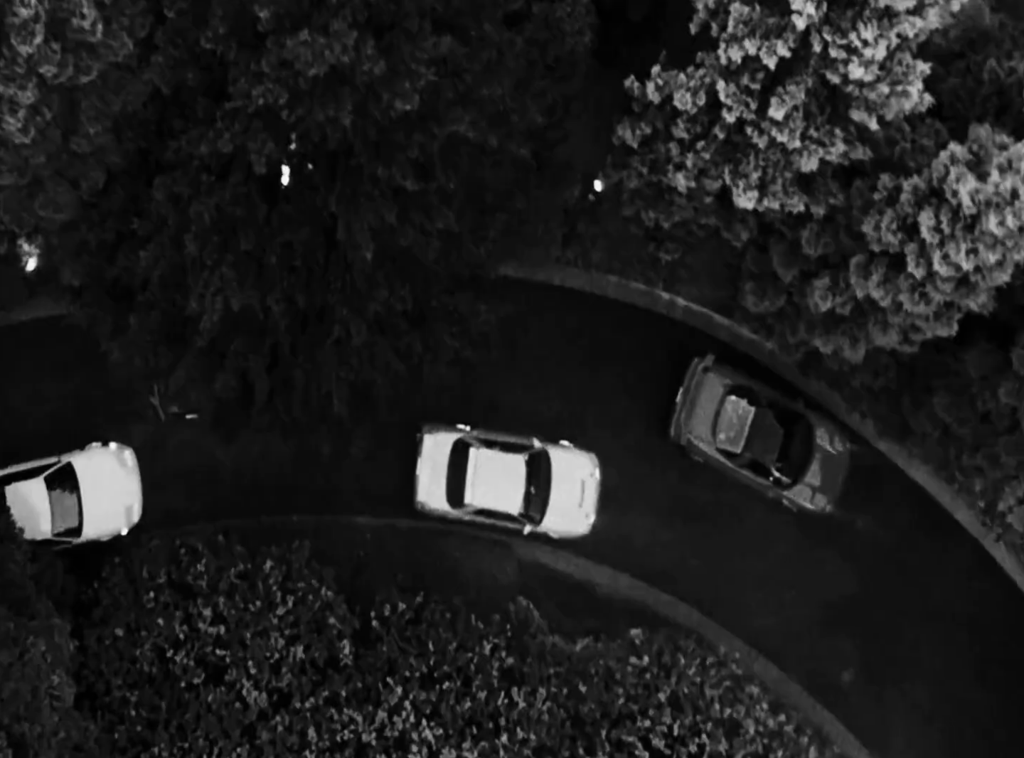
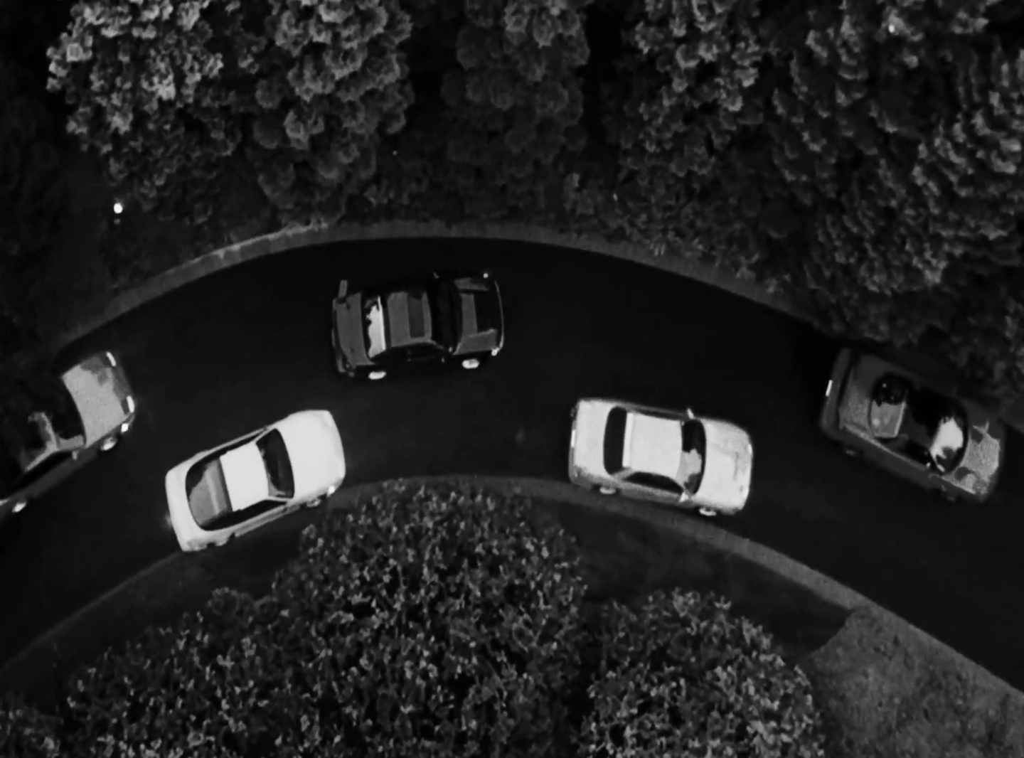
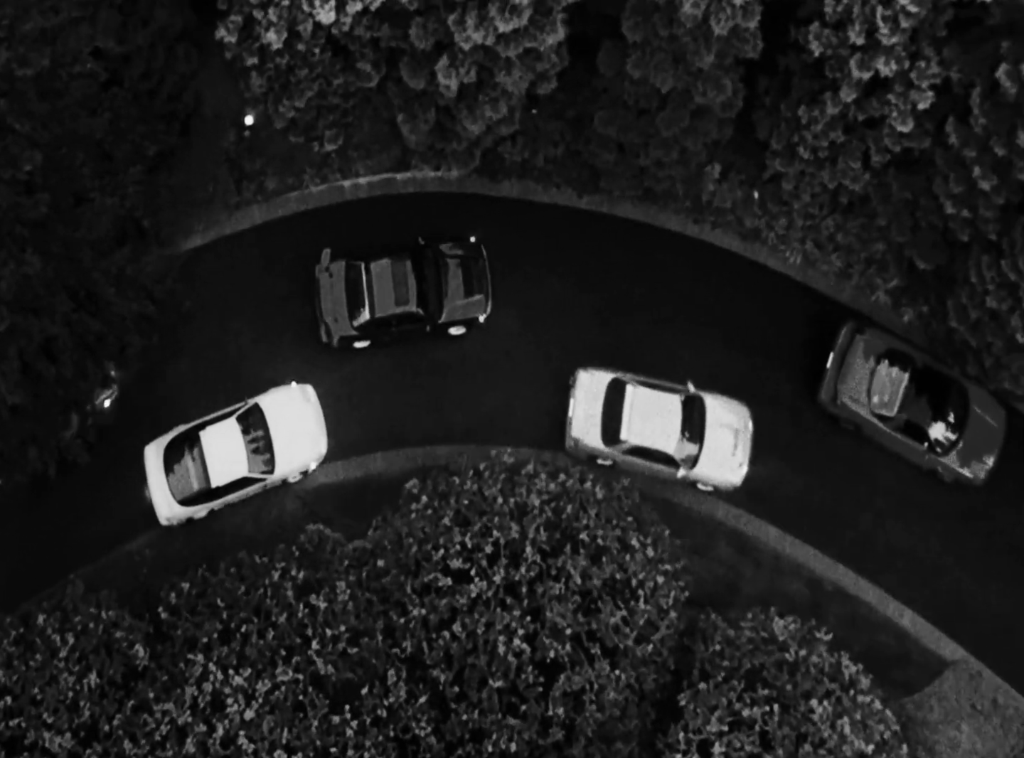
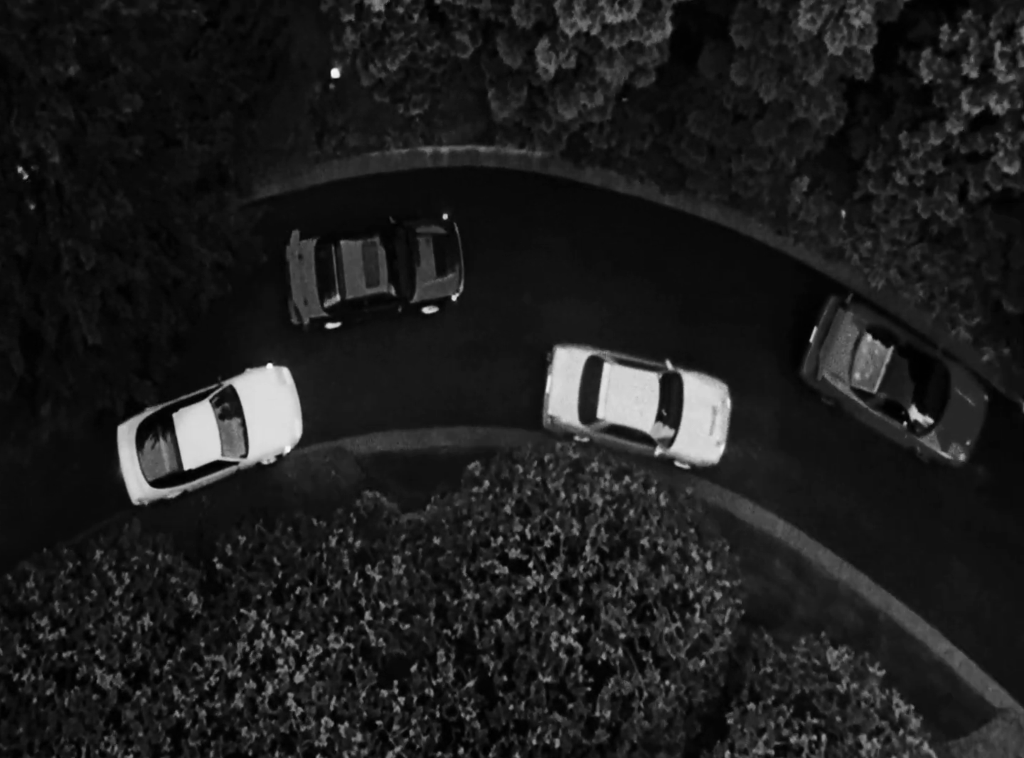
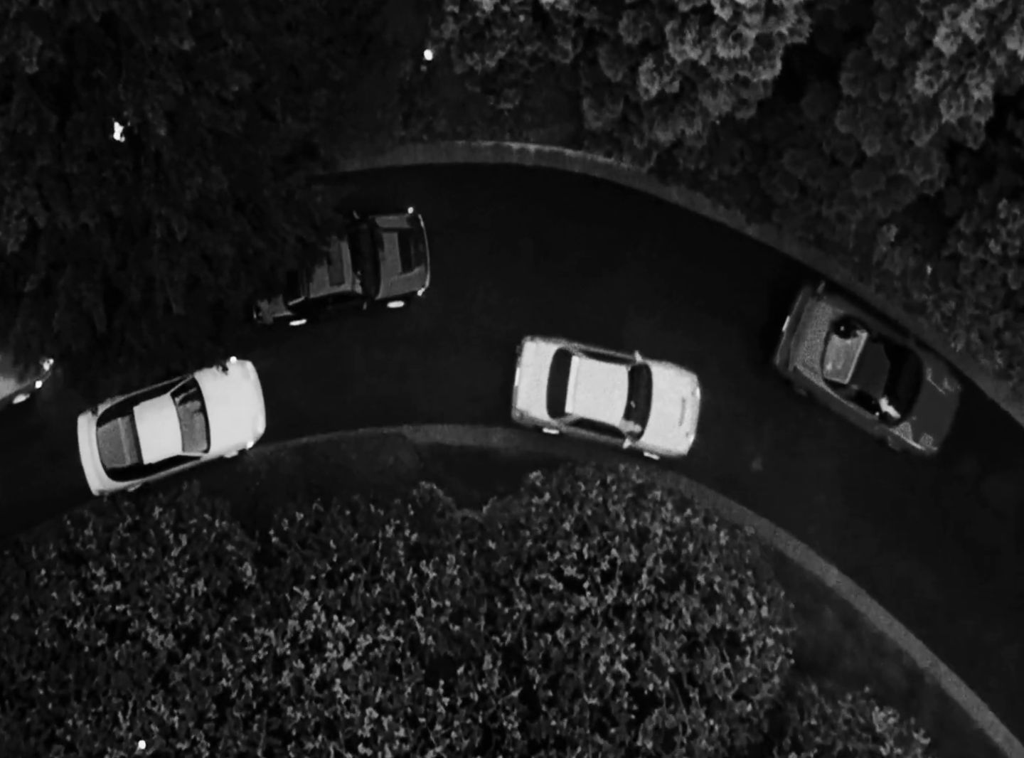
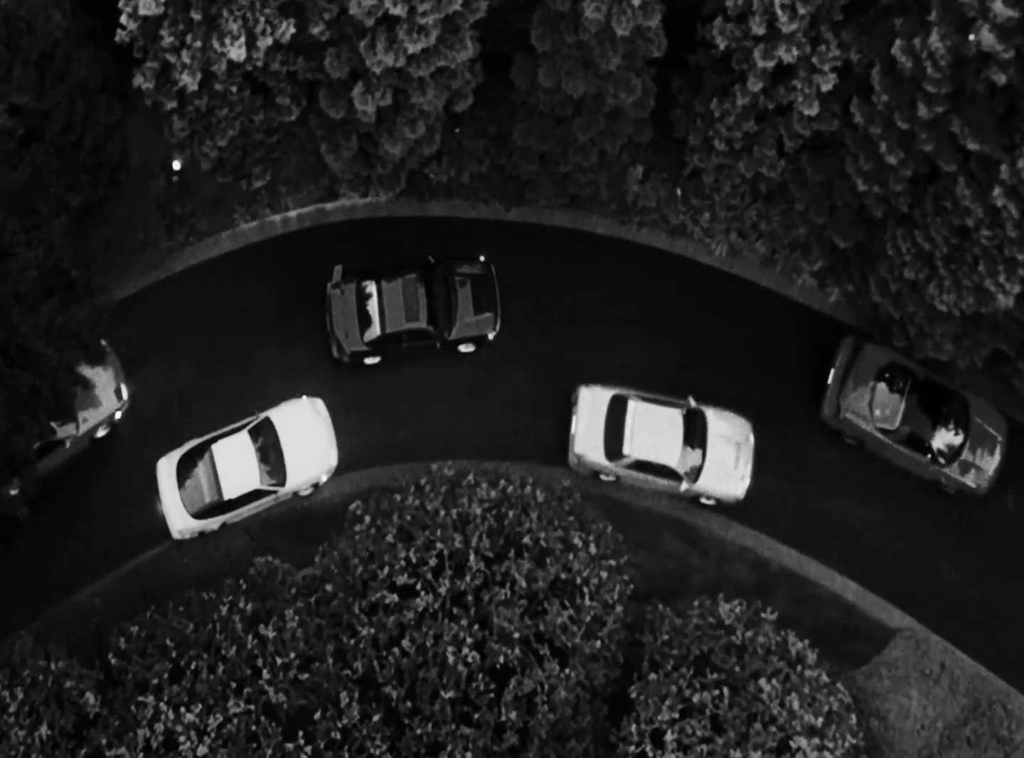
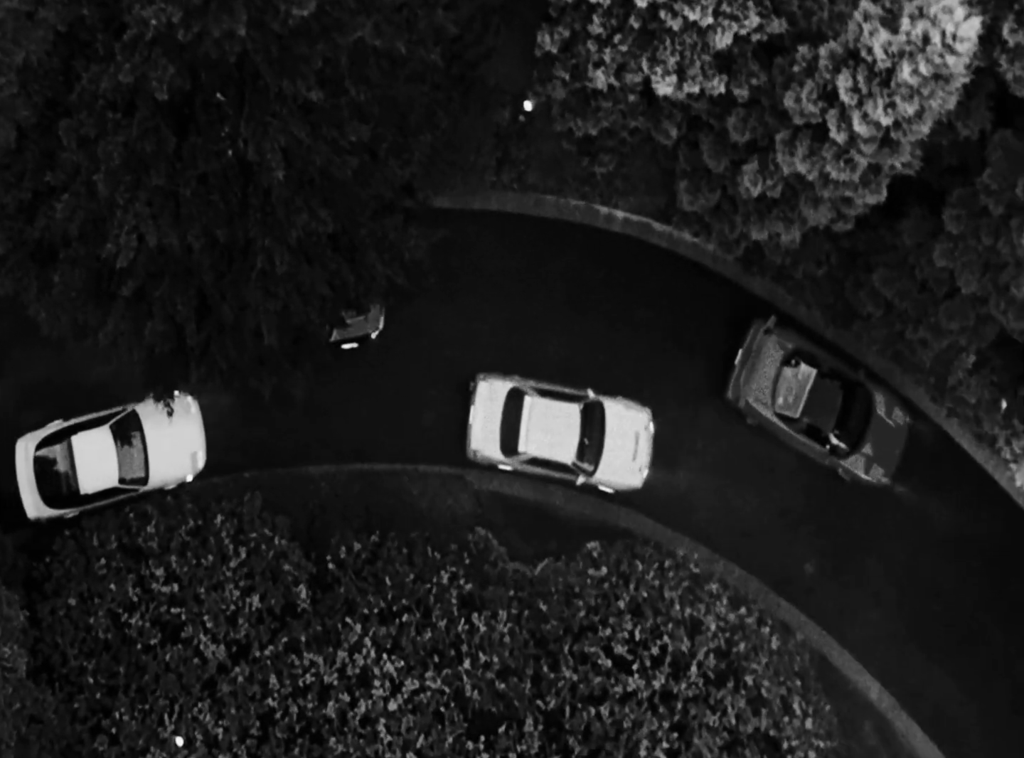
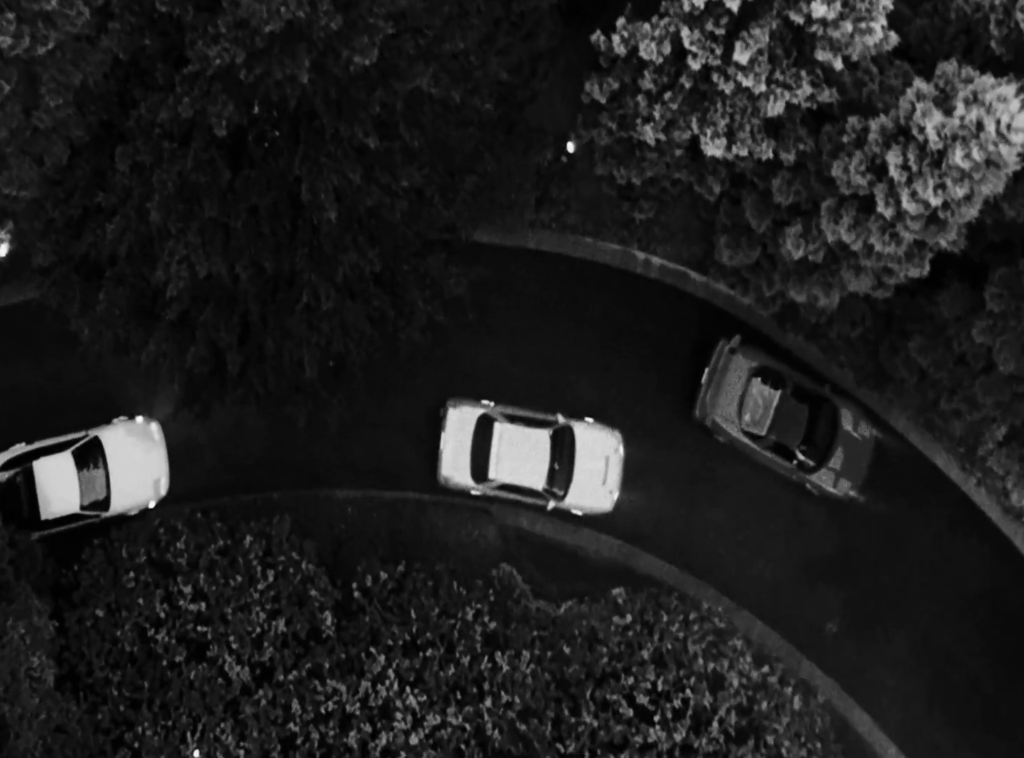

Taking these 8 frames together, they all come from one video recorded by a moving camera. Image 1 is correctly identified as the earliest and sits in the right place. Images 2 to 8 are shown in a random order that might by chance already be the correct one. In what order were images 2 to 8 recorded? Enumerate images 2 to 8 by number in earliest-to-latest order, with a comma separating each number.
8, 7, 5, 4, 3, 6, 2
